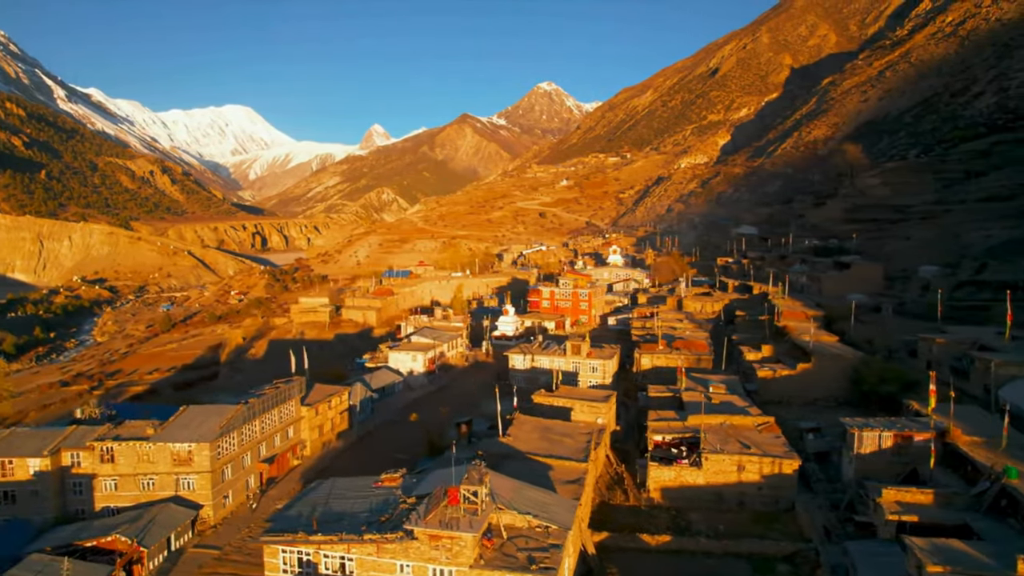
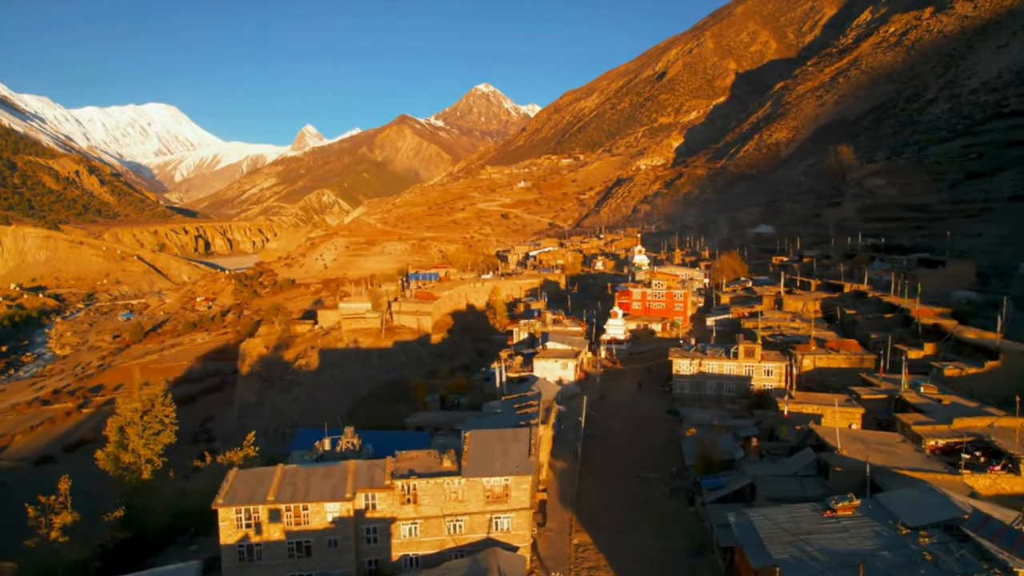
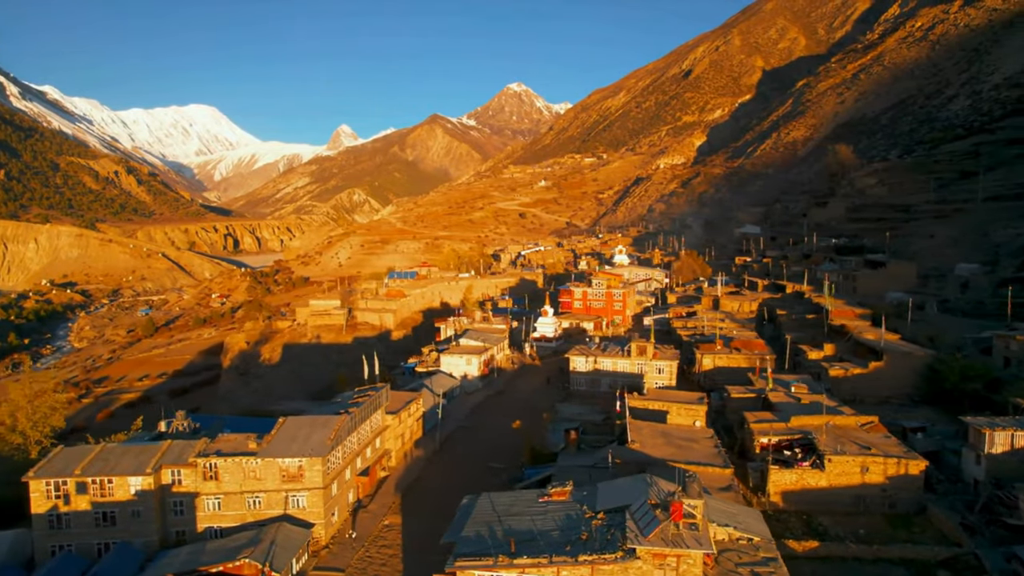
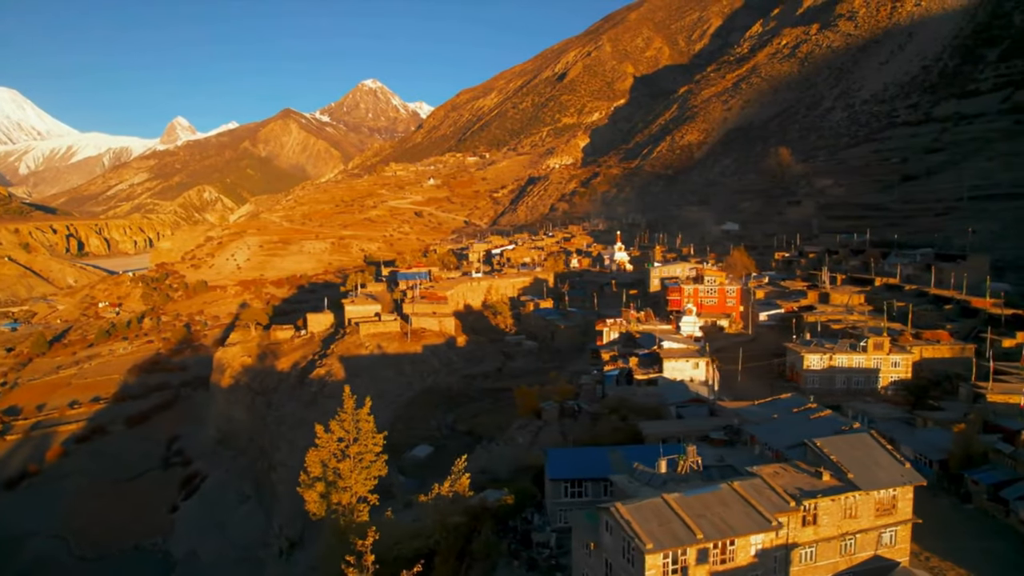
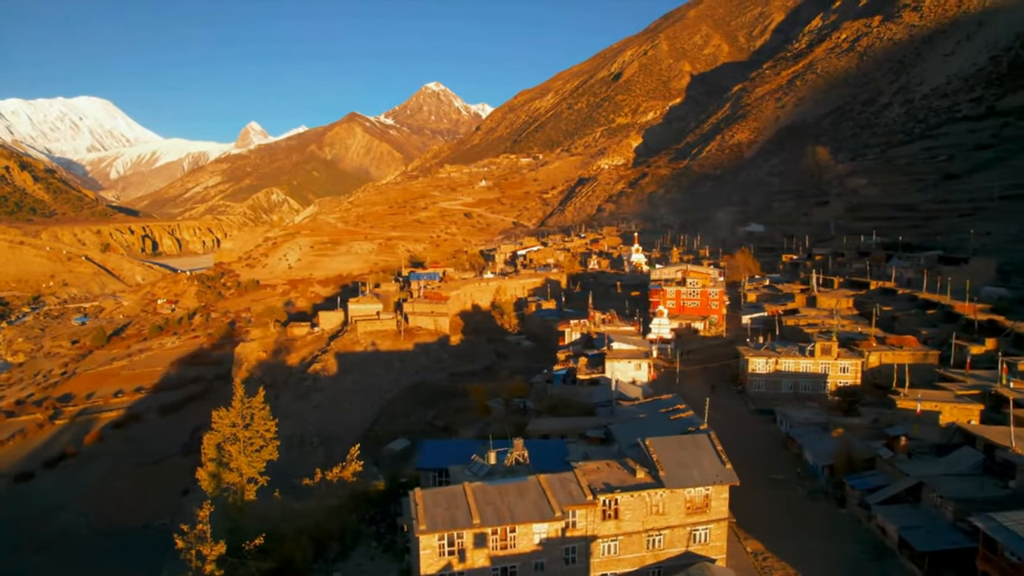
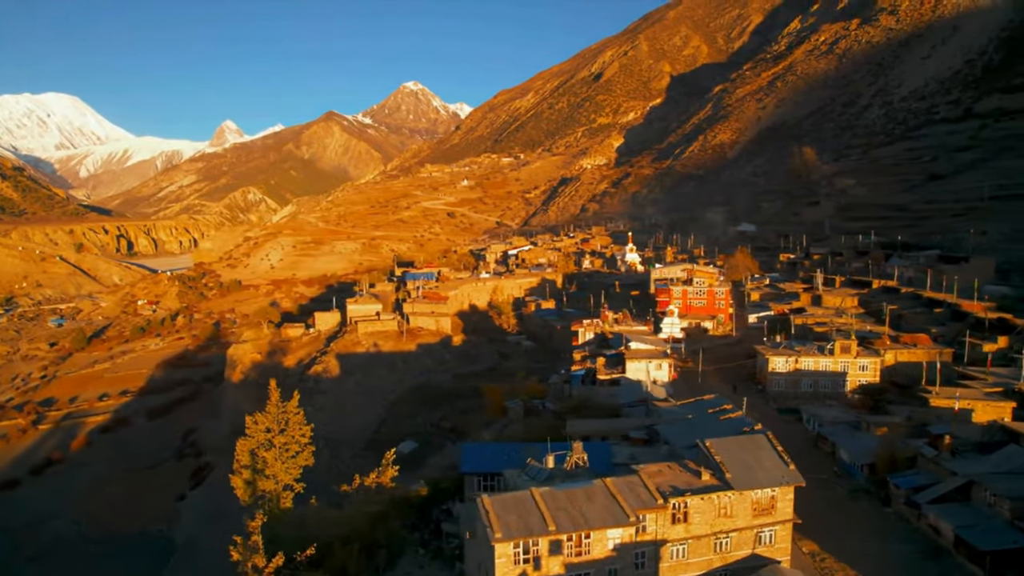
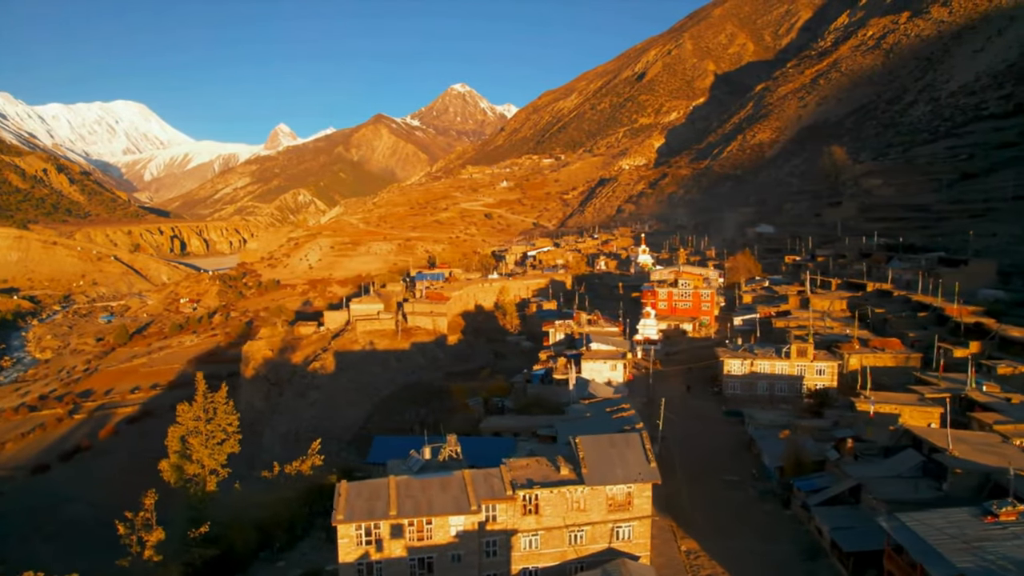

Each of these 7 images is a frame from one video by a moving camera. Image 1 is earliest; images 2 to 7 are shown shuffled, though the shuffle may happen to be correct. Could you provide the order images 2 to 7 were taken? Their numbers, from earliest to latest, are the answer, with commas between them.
3, 2, 7, 5, 6, 4
